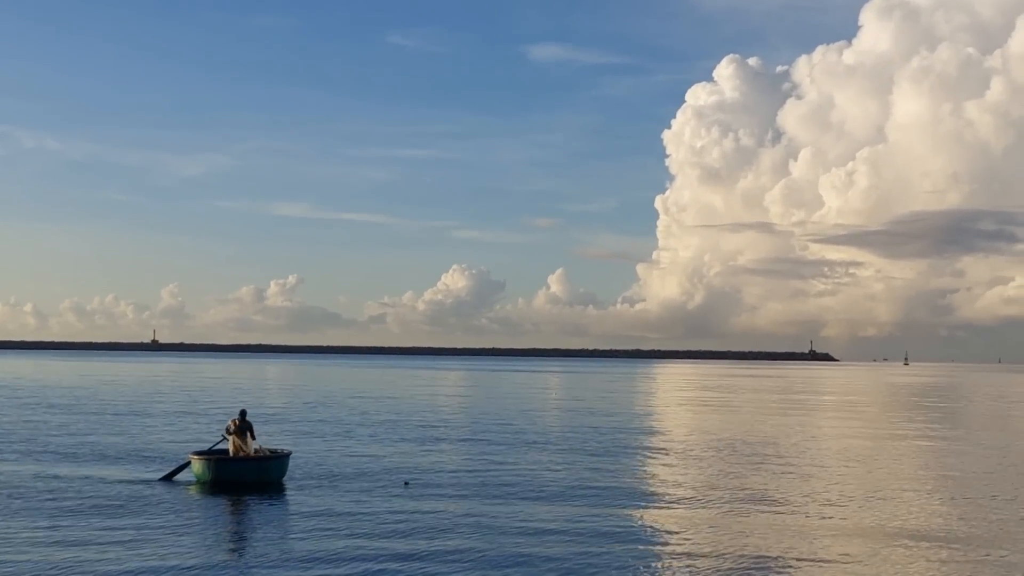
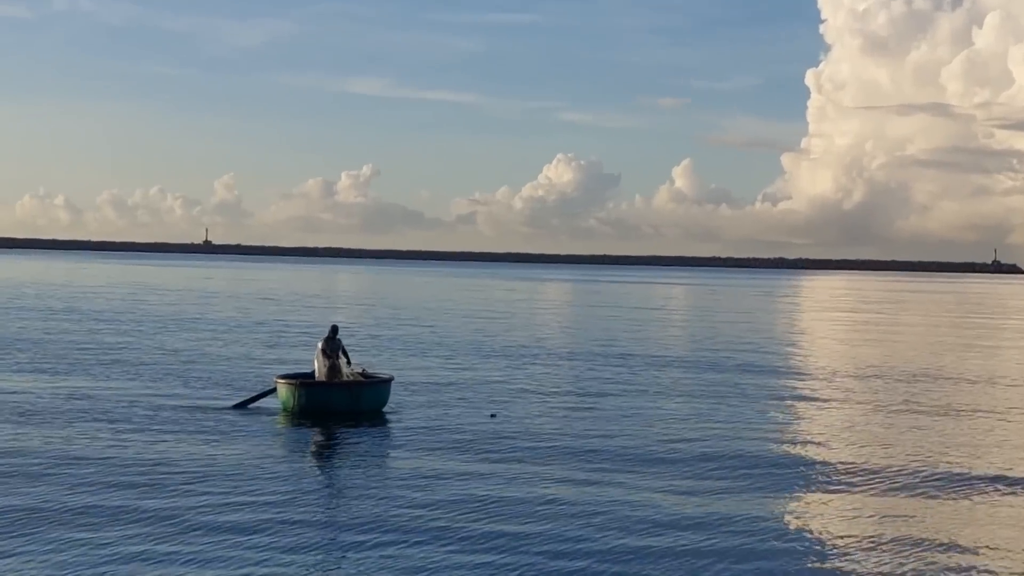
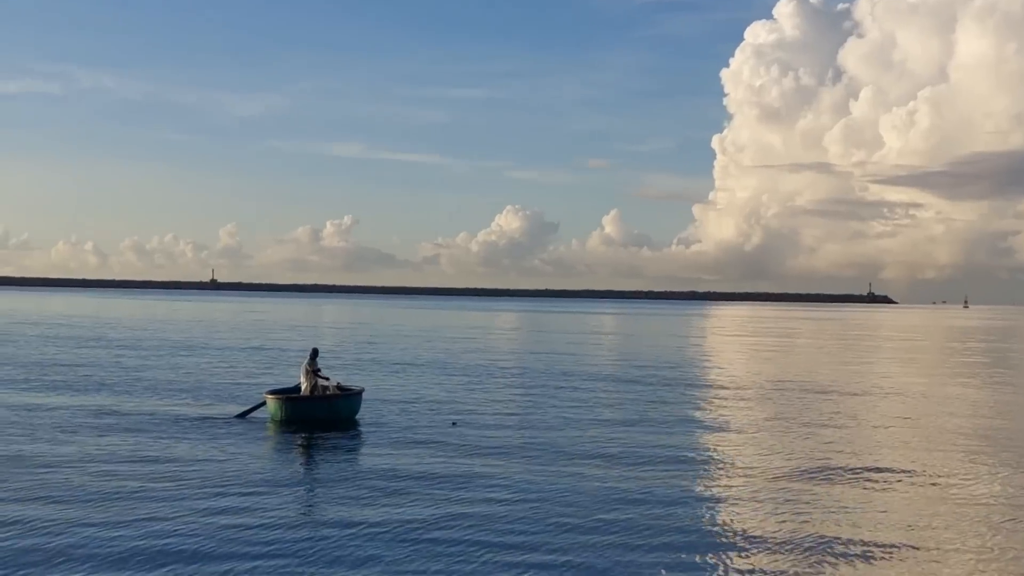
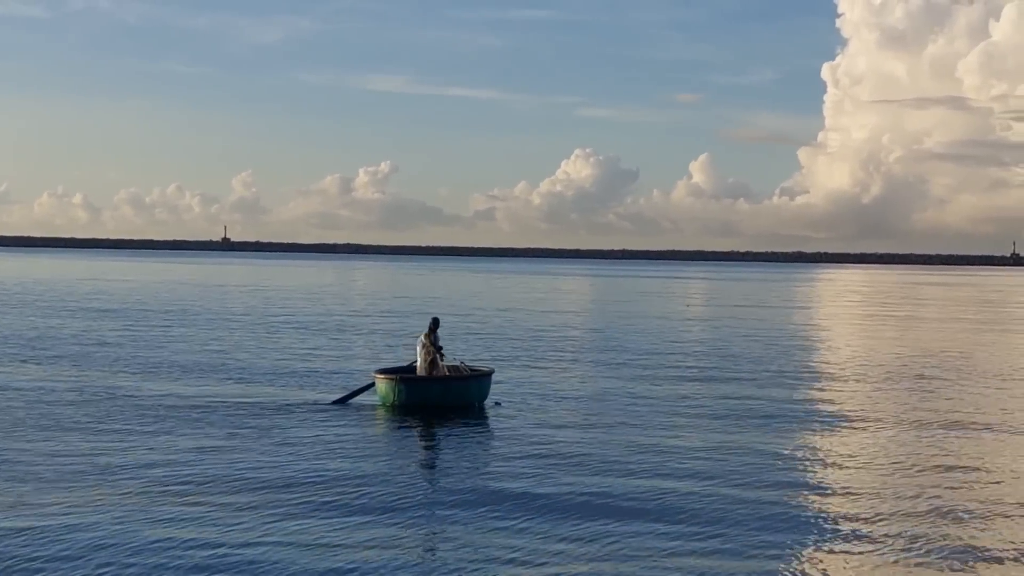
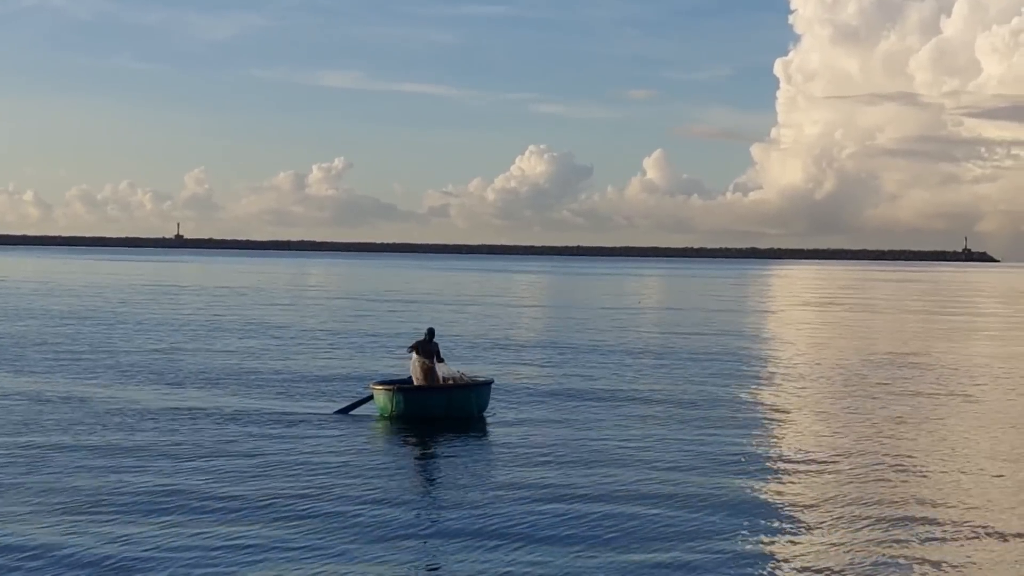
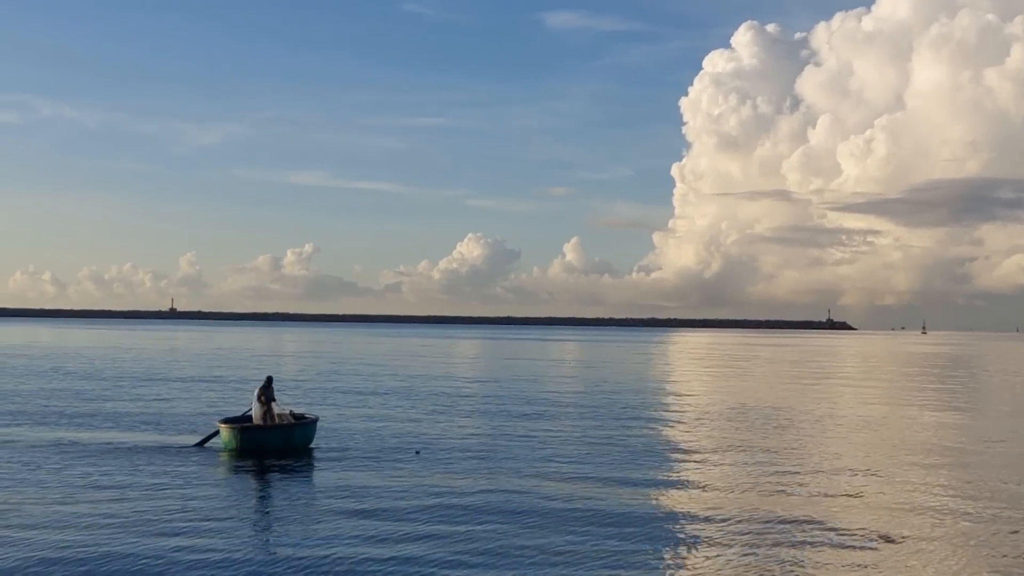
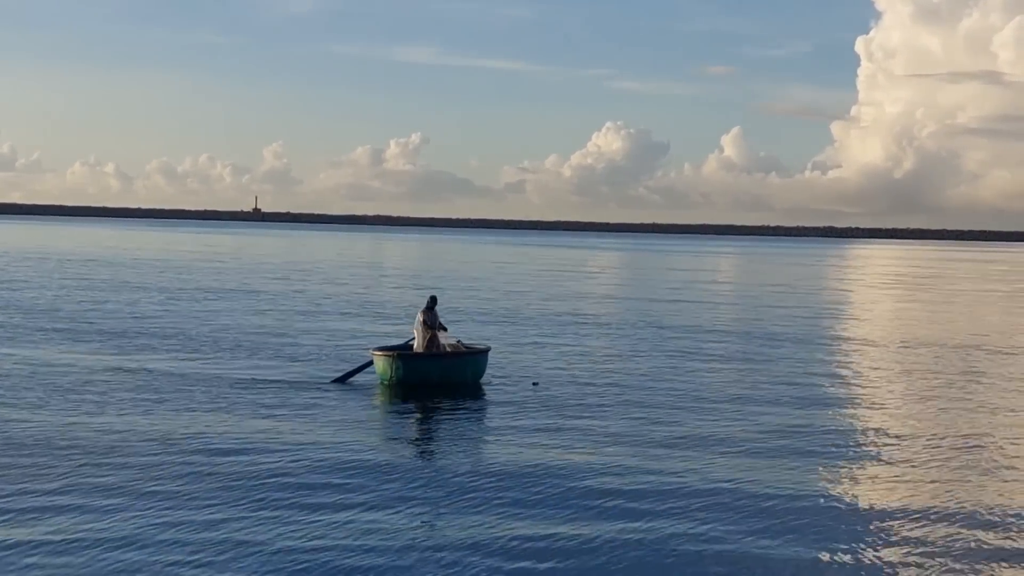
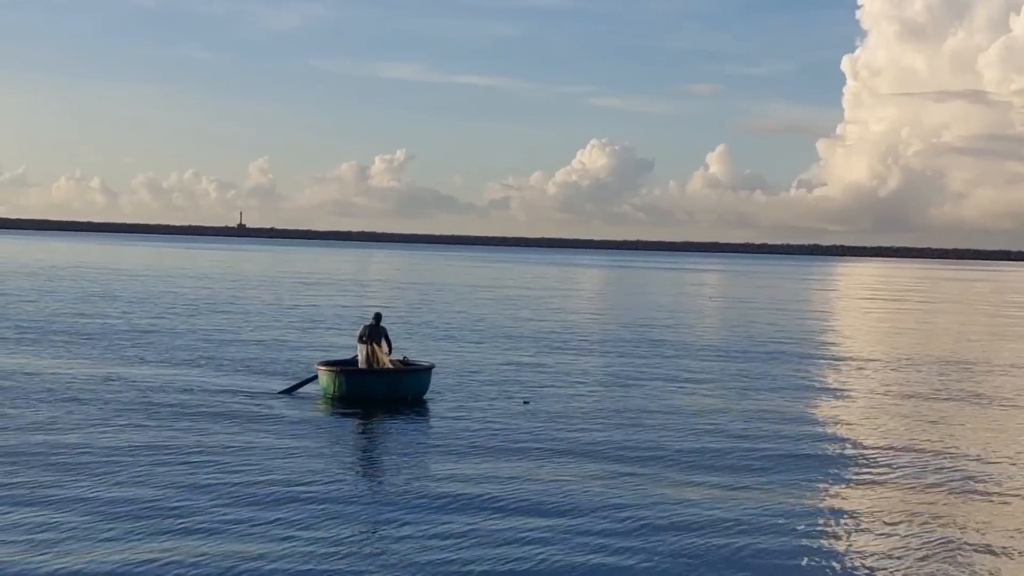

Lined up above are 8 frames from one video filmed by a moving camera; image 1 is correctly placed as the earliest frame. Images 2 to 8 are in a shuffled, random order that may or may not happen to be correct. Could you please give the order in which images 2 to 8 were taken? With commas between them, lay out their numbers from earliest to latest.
6, 3, 2, 8, 7, 4, 5
